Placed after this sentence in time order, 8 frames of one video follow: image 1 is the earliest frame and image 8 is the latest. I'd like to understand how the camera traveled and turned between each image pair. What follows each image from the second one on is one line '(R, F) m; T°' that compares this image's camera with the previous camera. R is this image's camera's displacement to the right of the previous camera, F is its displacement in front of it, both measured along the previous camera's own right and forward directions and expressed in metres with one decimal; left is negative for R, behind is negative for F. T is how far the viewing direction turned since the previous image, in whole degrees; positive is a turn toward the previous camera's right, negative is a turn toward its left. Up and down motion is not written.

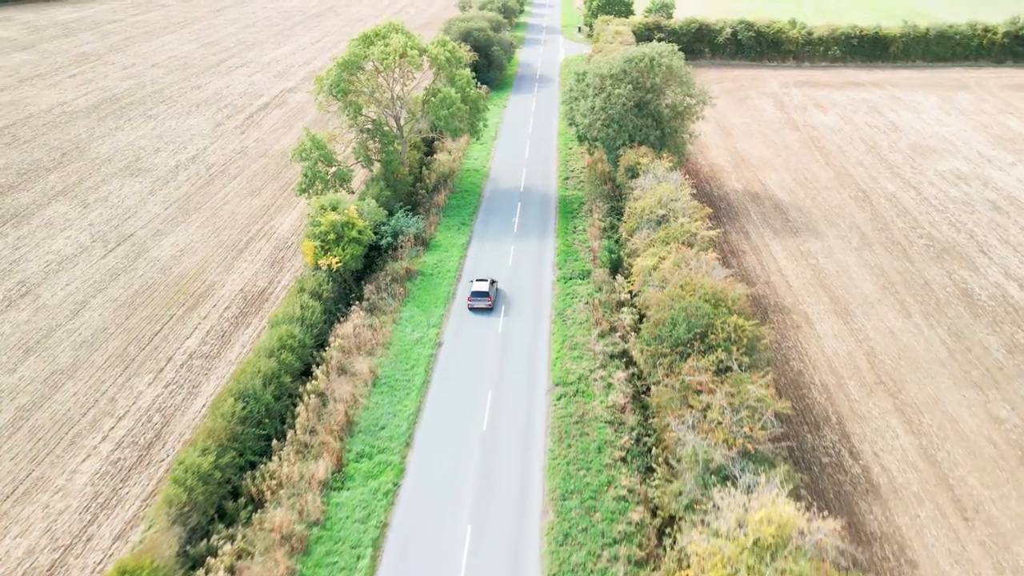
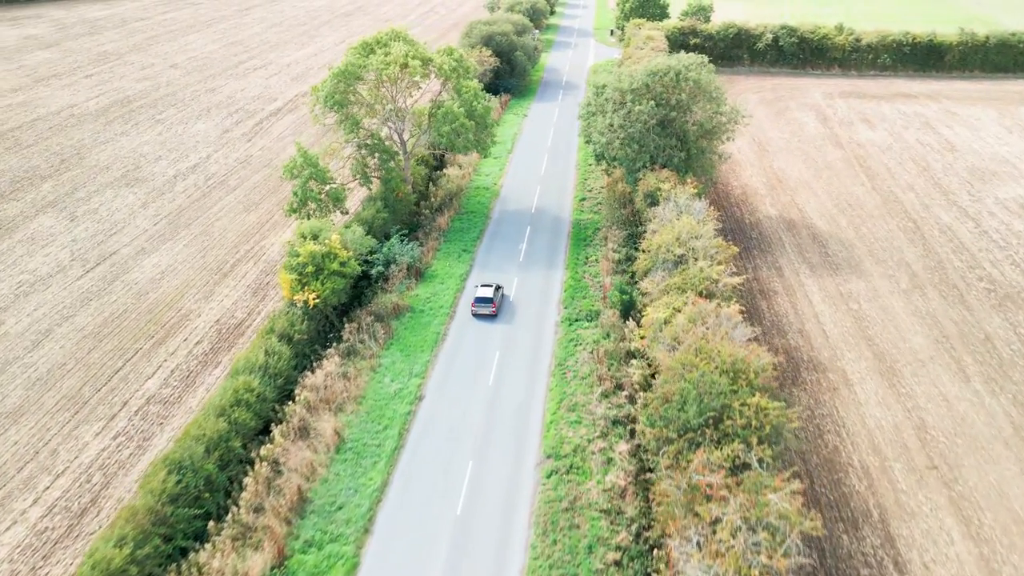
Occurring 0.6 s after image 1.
(+1.5, +3.8) m; -3°
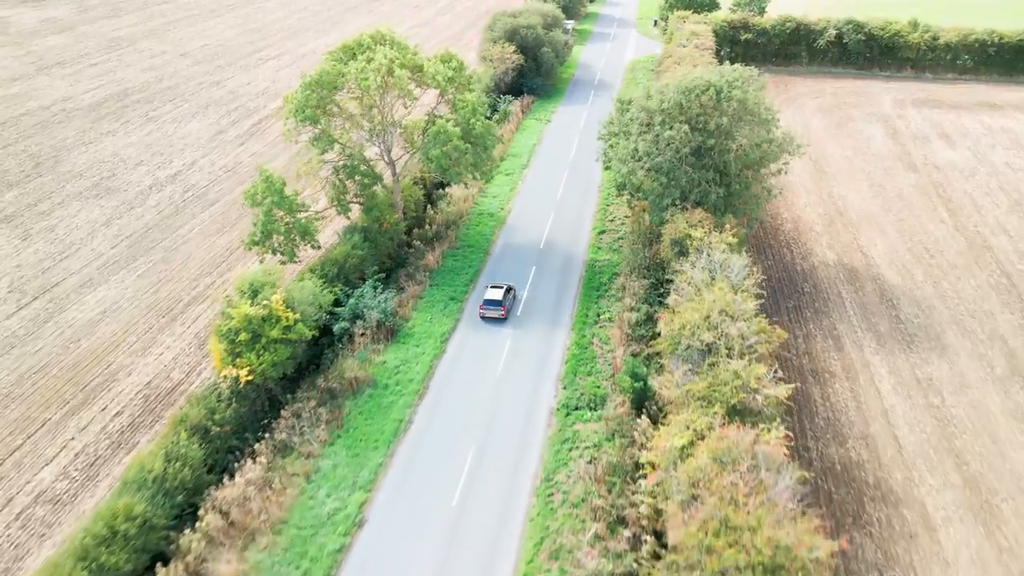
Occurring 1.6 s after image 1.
(+1.9, +6.5) m; -3°
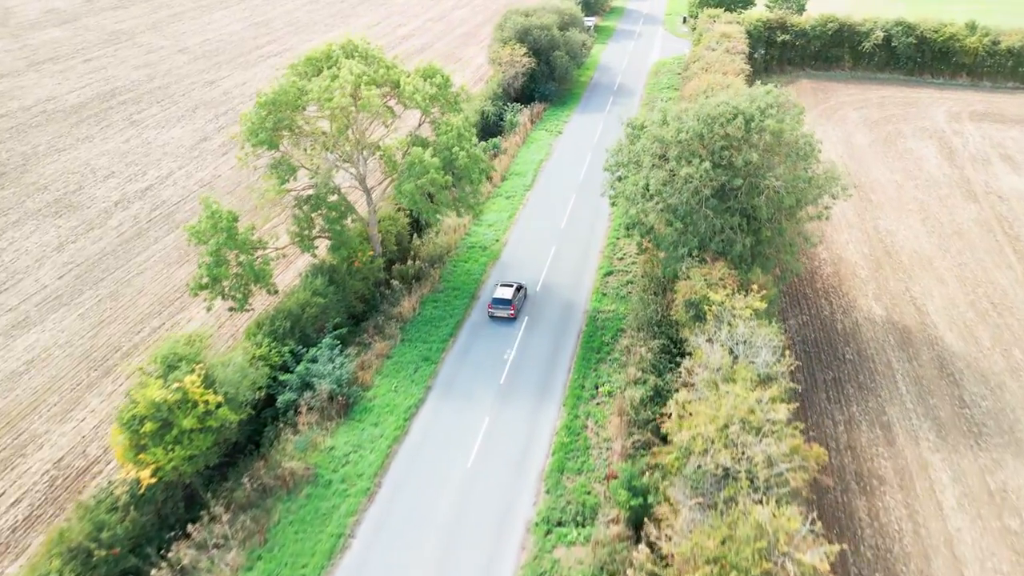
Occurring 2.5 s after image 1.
(+1.5, +5.0) m; -2°
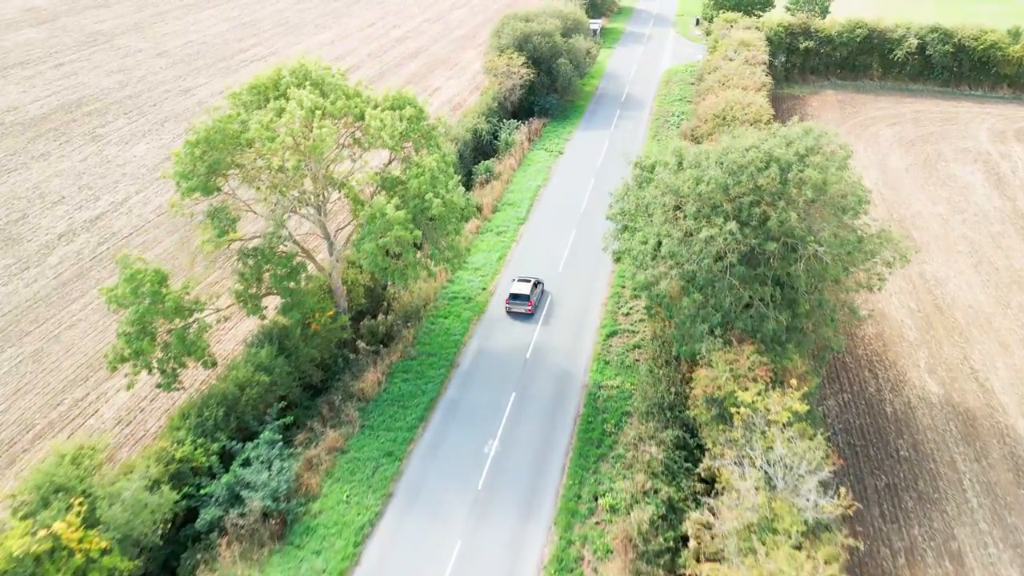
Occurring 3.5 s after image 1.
(+0.8, +4.8) m; -1°
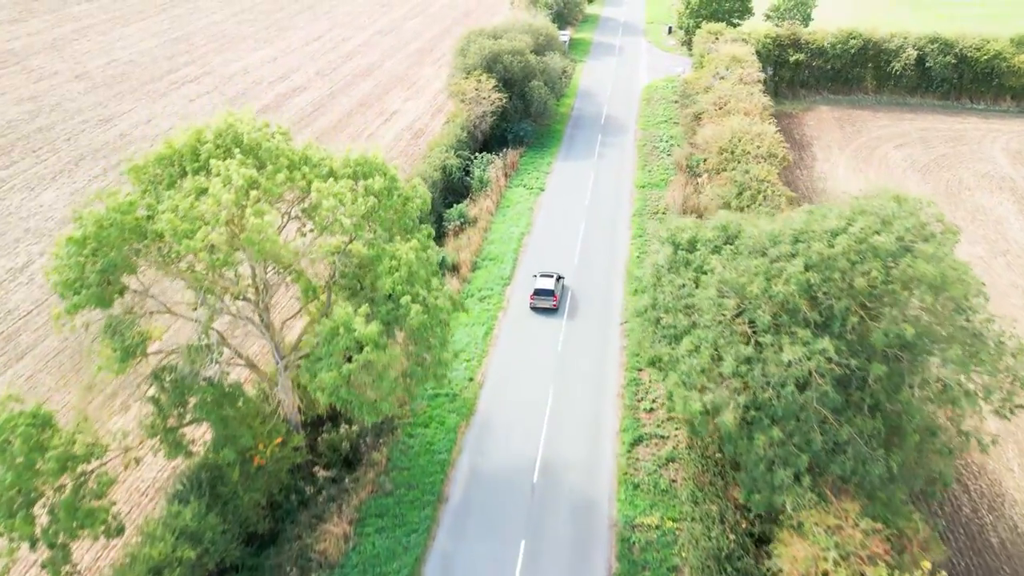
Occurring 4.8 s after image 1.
(-1.1, +5.7) m; +3°
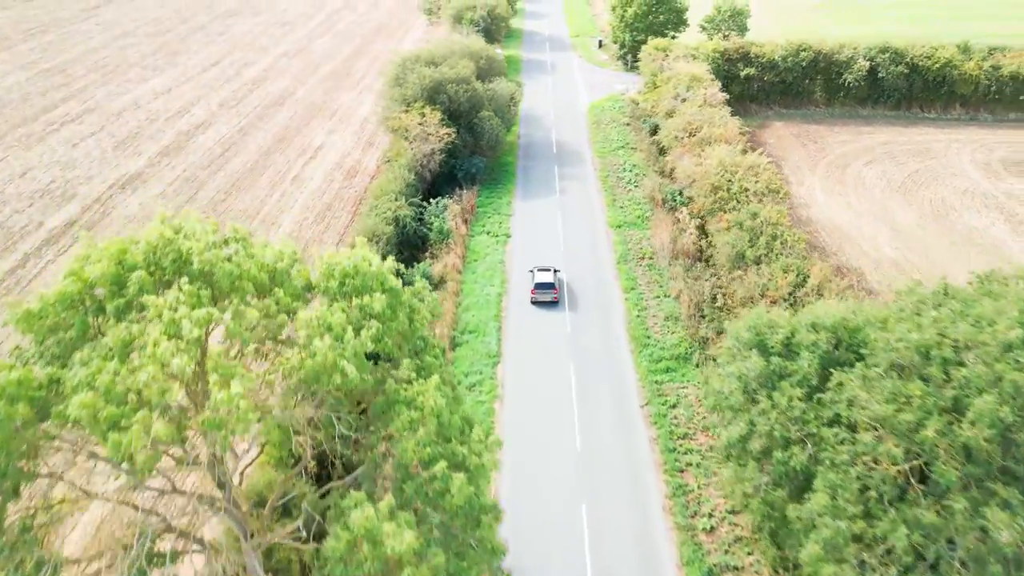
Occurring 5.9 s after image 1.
(-2.7, +5.0) m; +7°
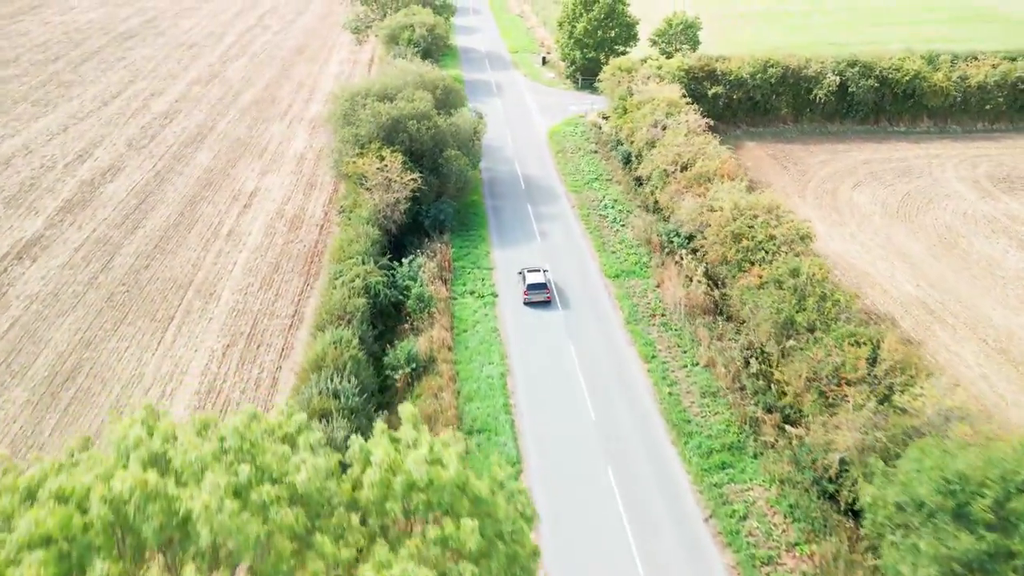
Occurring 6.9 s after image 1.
(-2.8, +4.7) m; +6°
